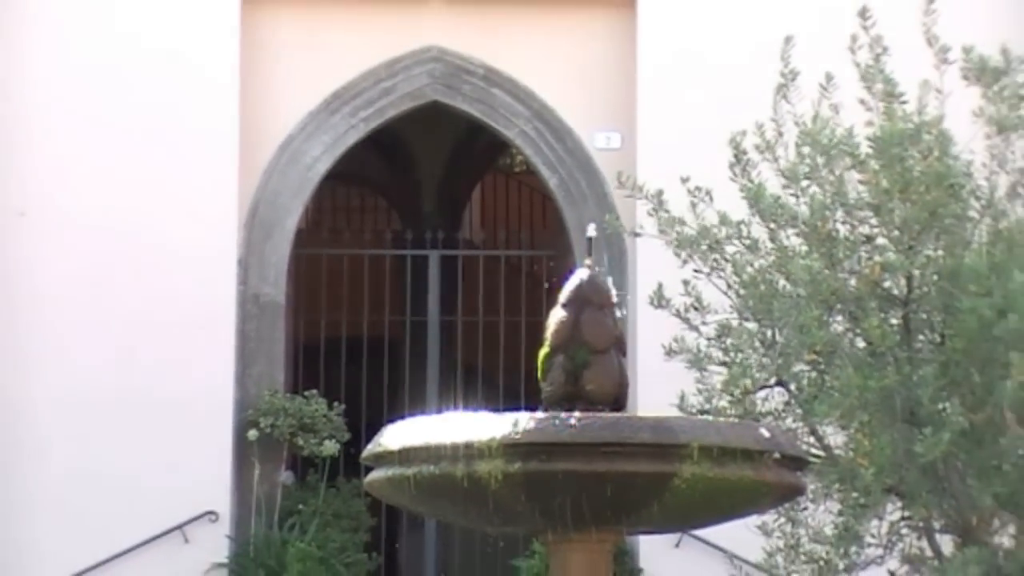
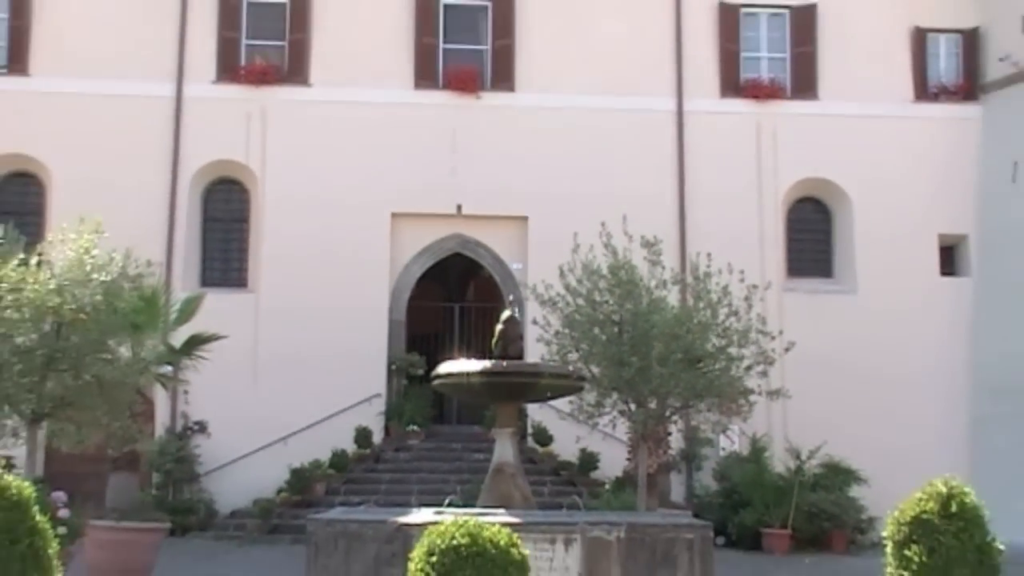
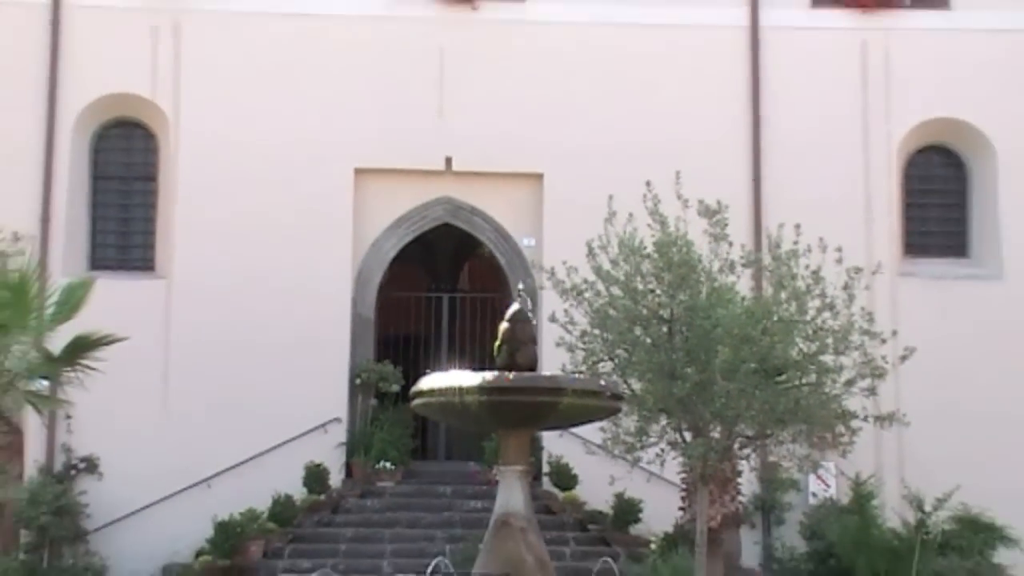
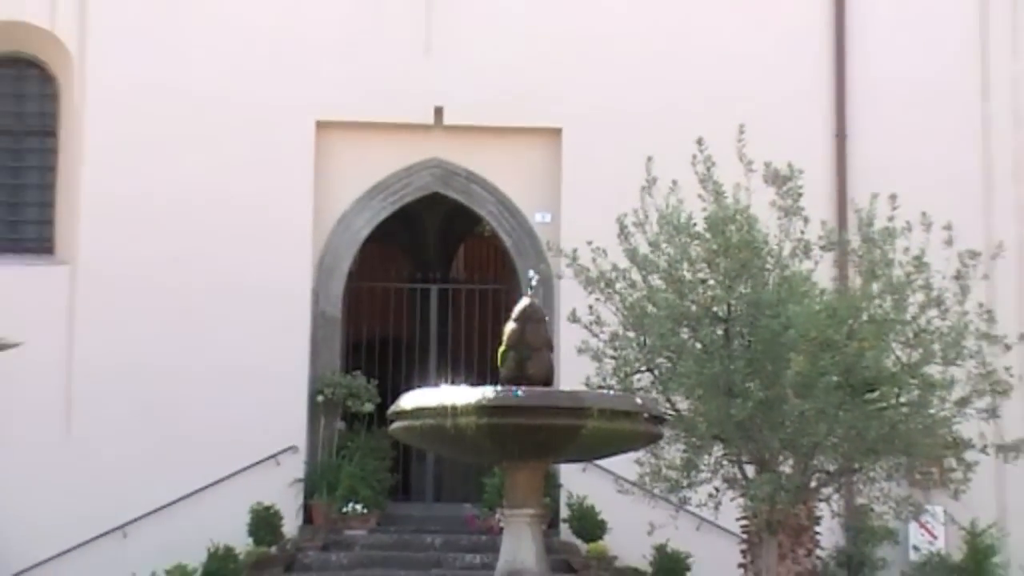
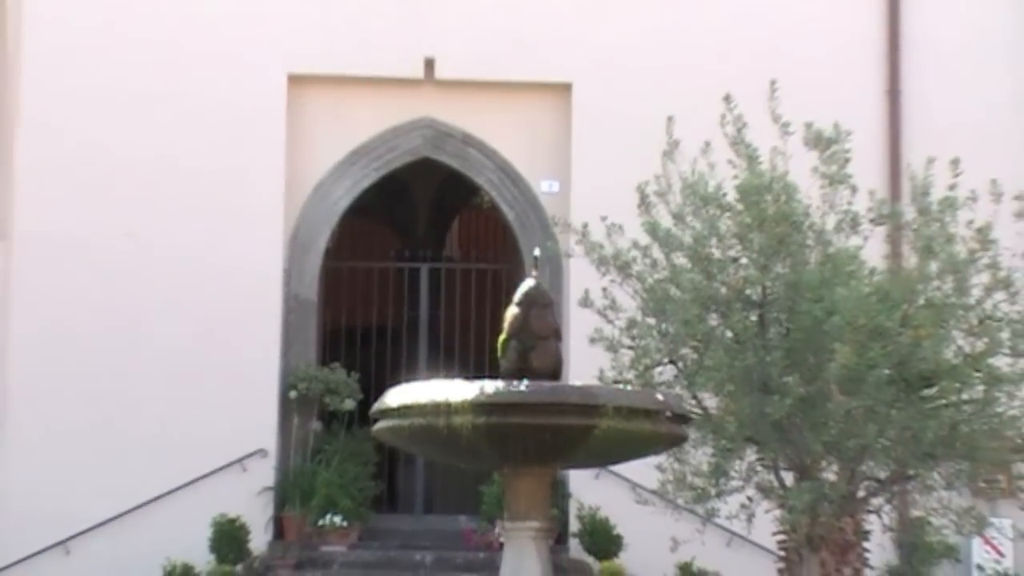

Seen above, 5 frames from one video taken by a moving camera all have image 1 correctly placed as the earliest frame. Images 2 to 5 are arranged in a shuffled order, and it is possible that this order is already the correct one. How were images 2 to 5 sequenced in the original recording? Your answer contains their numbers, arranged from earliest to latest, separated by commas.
5, 4, 3, 2
